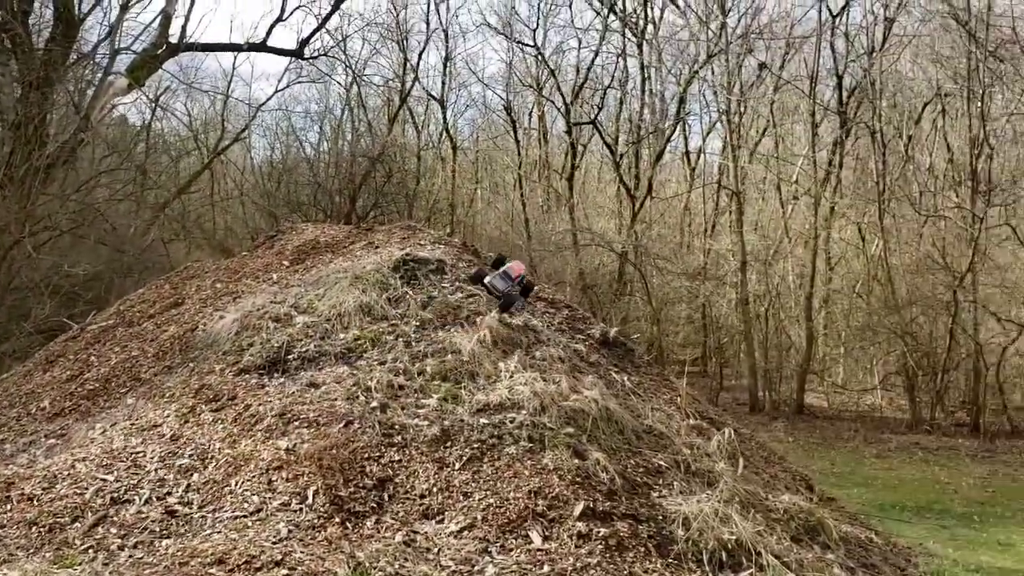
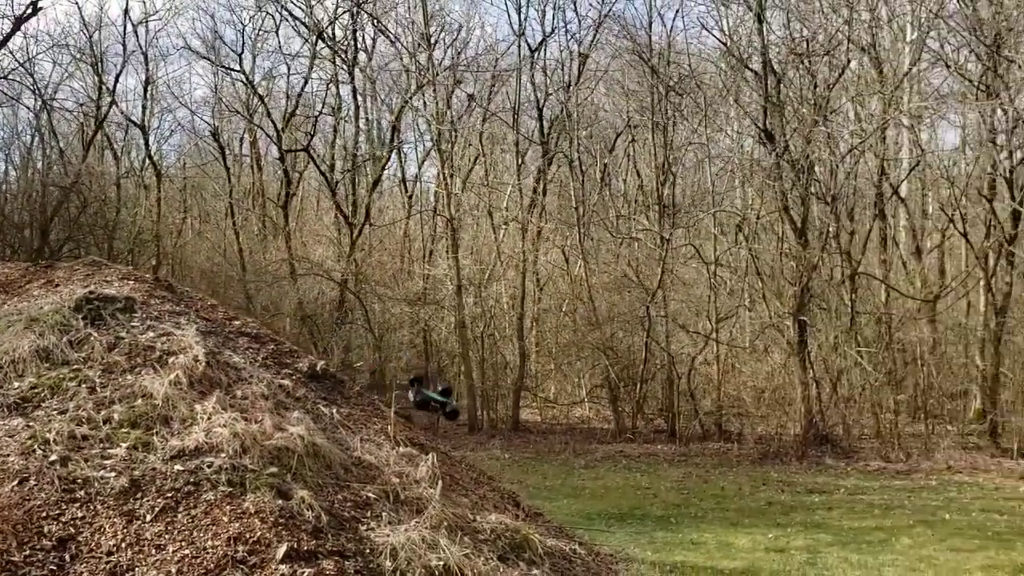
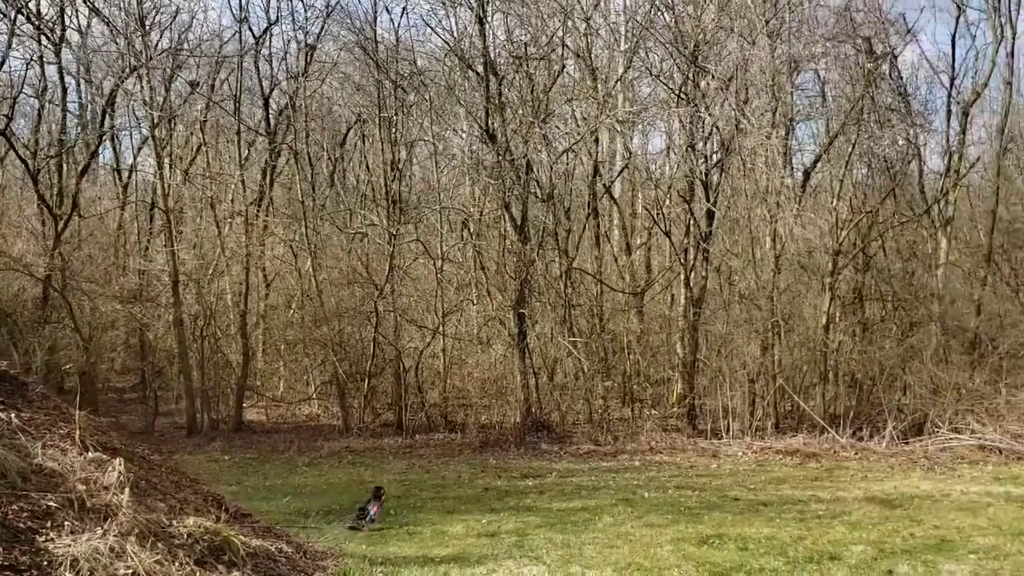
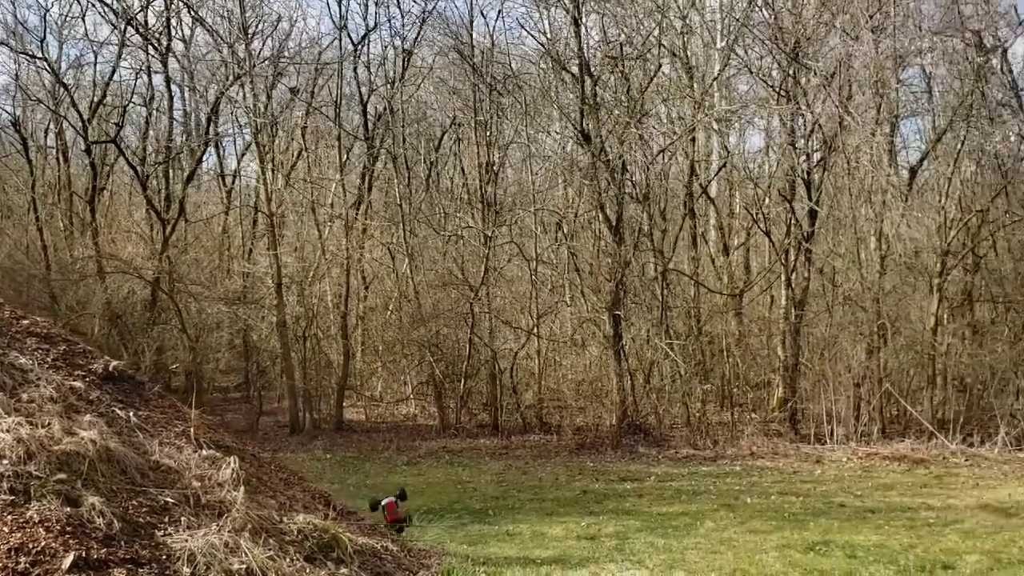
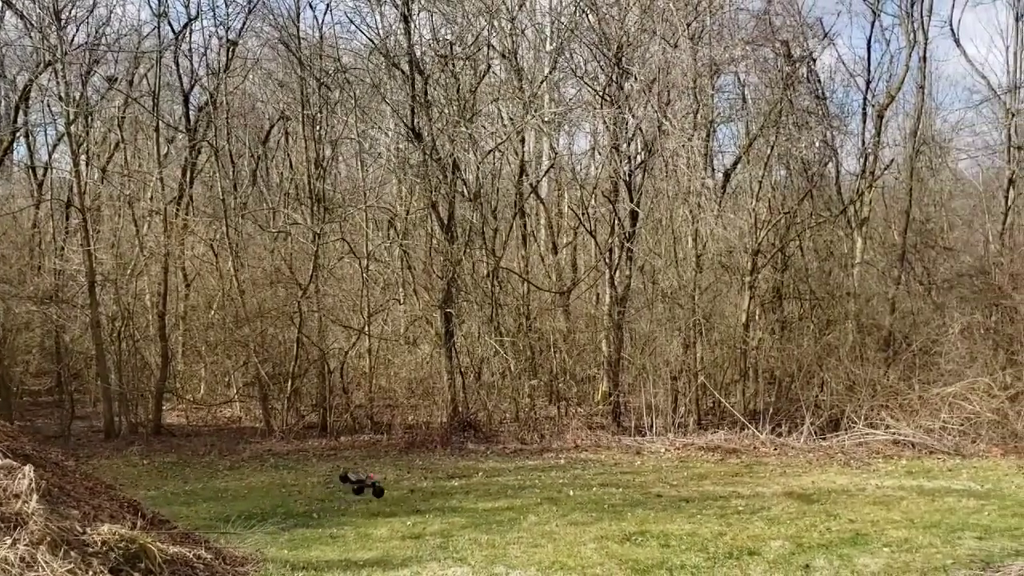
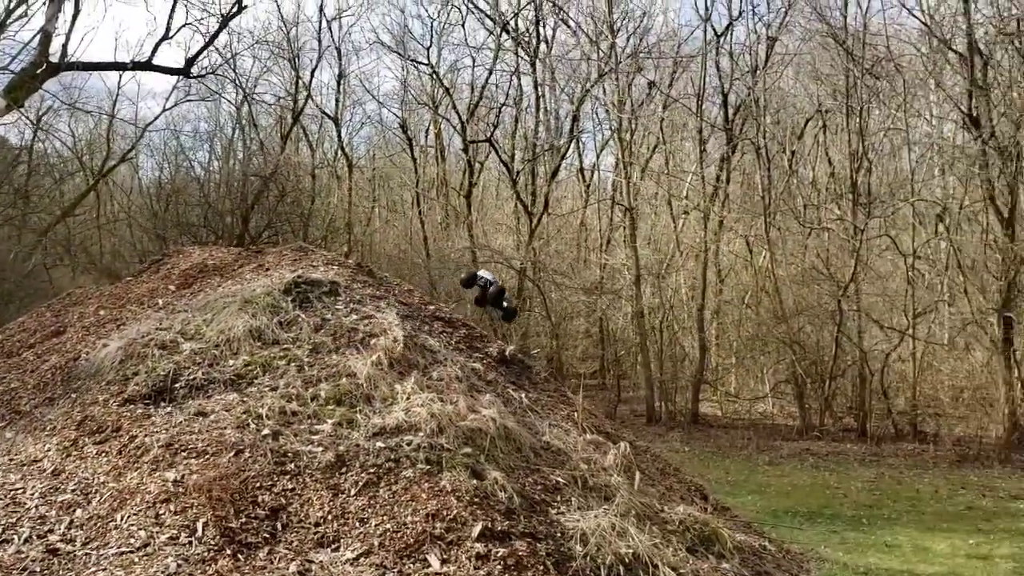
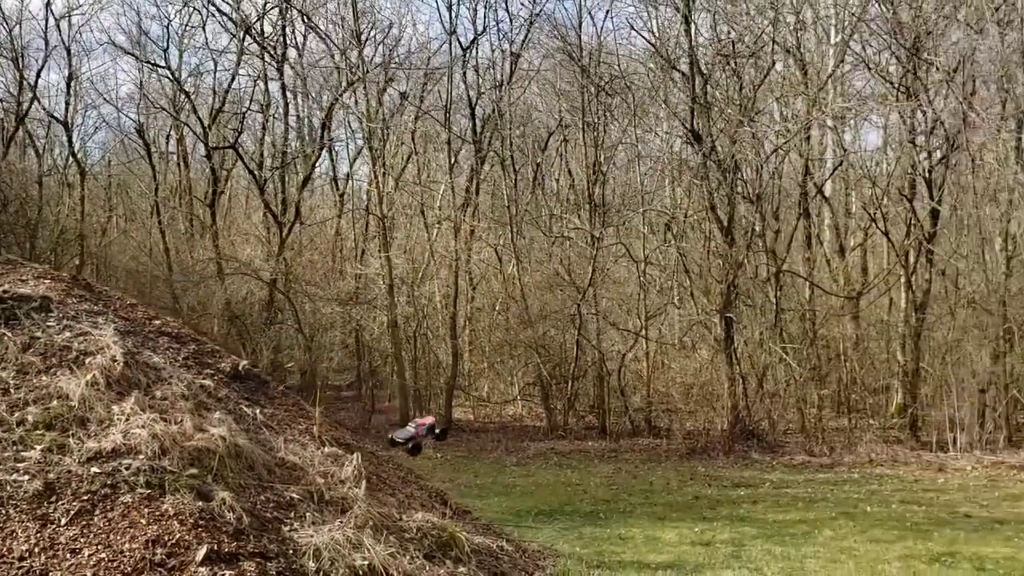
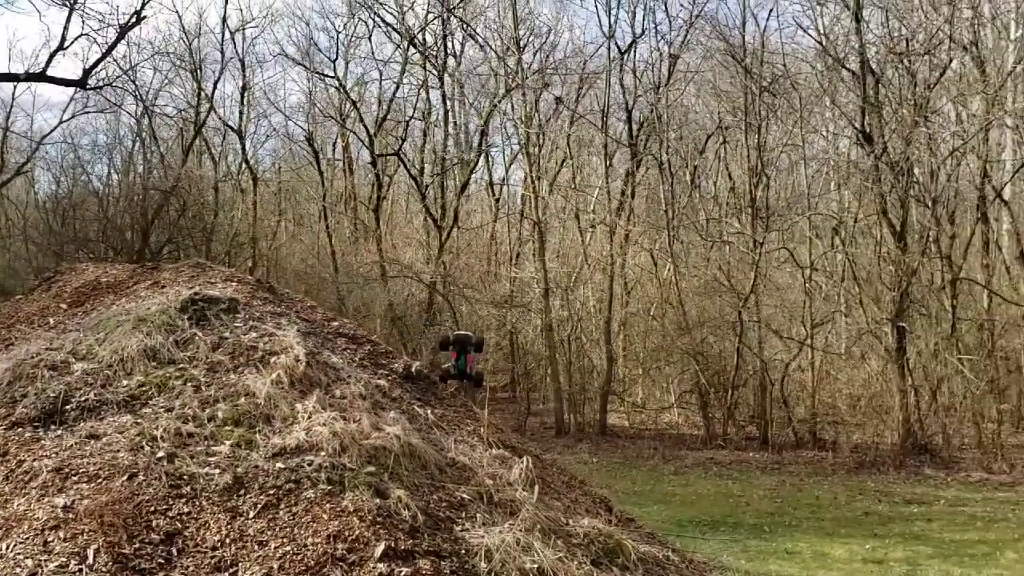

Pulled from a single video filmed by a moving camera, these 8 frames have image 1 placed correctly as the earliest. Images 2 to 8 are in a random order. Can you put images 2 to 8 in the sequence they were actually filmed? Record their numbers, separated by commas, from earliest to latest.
6, 8, 2, 7, 4, 3, 5
